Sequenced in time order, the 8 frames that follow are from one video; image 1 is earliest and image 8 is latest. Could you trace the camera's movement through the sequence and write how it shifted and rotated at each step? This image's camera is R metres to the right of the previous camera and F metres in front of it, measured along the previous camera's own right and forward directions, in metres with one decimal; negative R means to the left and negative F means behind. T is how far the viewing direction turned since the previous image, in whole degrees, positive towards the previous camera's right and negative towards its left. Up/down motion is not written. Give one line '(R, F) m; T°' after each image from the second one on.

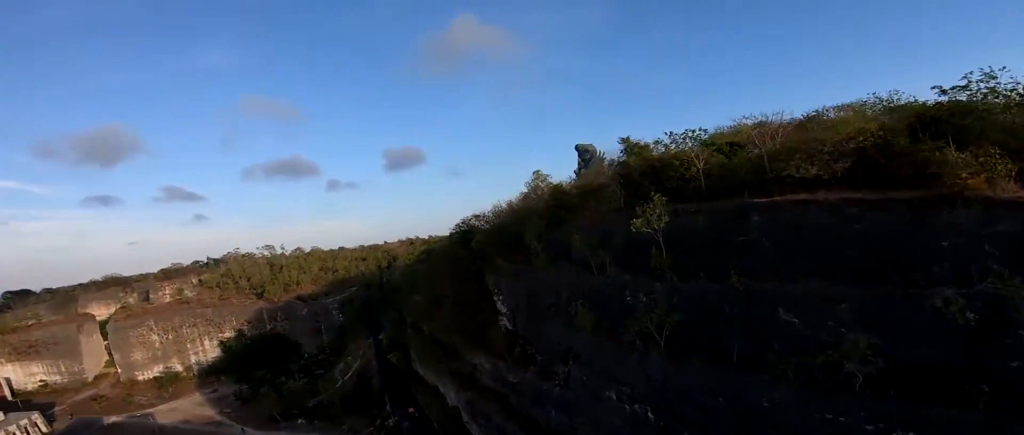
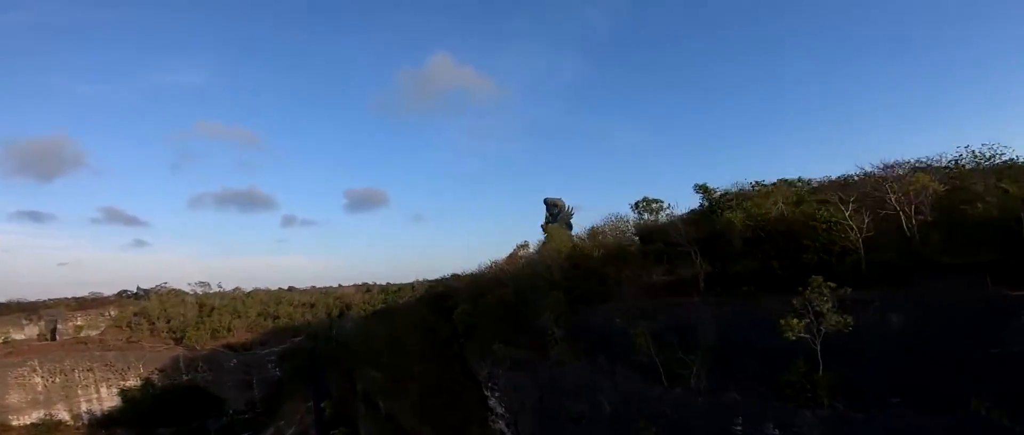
(-1.2, +4.6) m; +4°
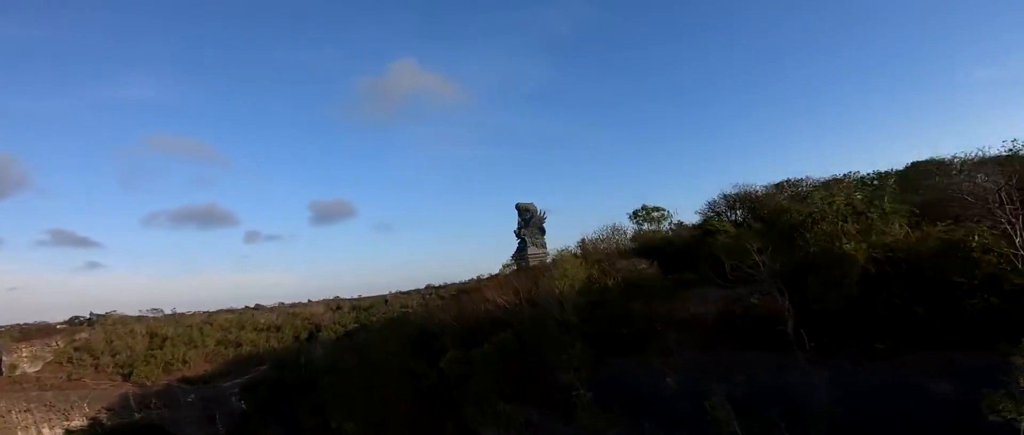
(-0.6, +2.4) m; +3°
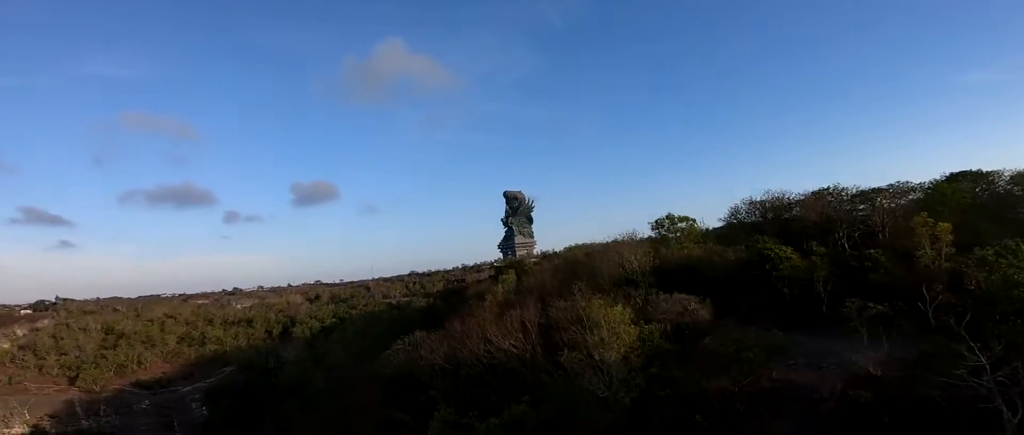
(-0.5, +3.2) m; +2°
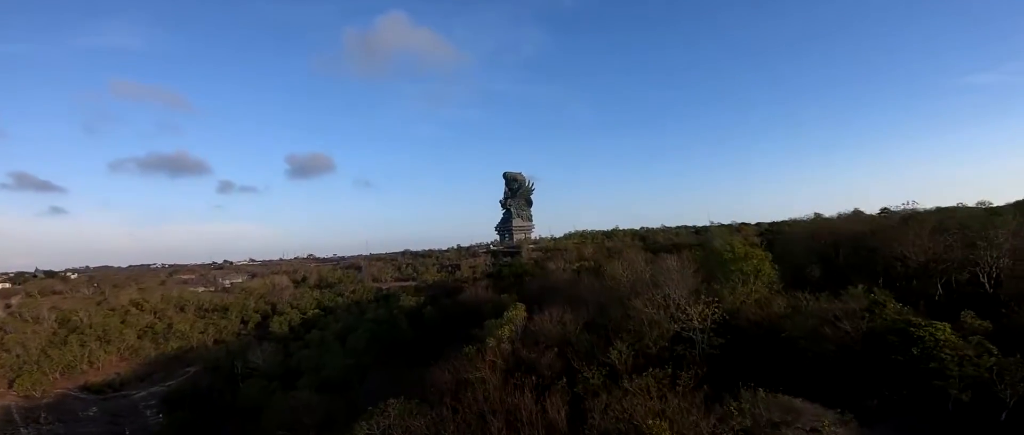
(-0.3, +4.2) m; 0°
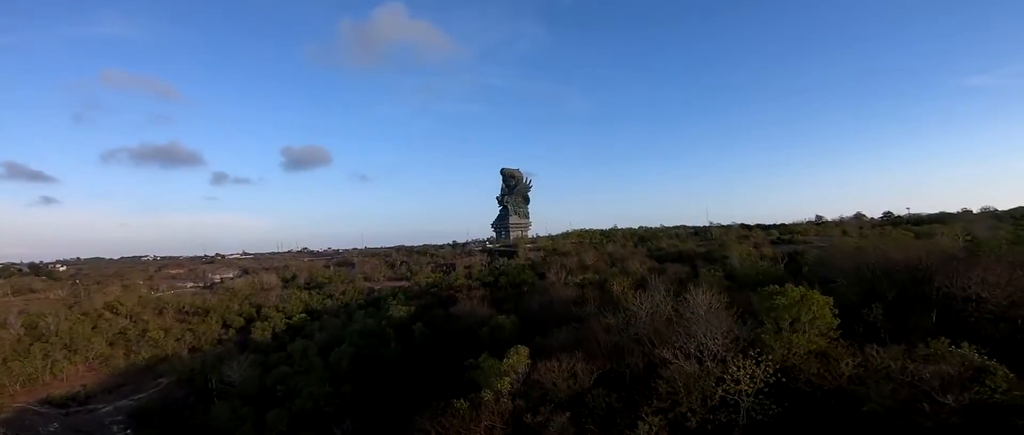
(-0.1, +2.2) m; 0°
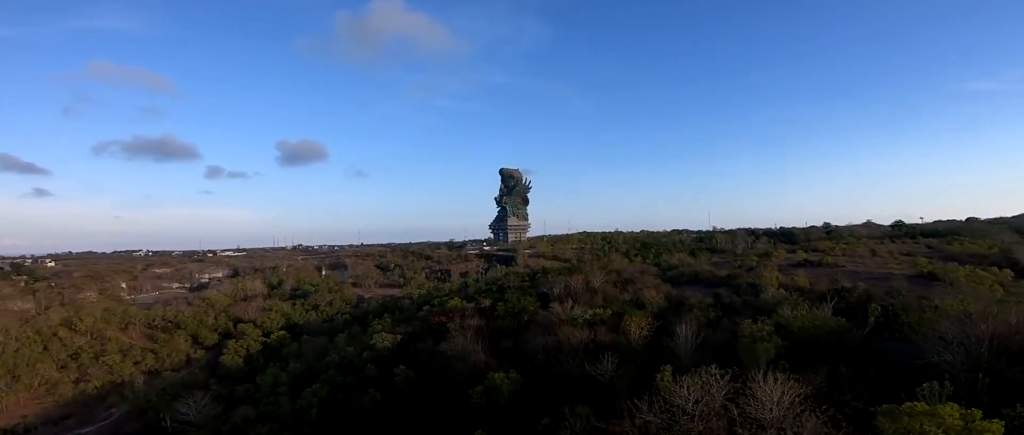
(-0.1, +3.6) m; 0°
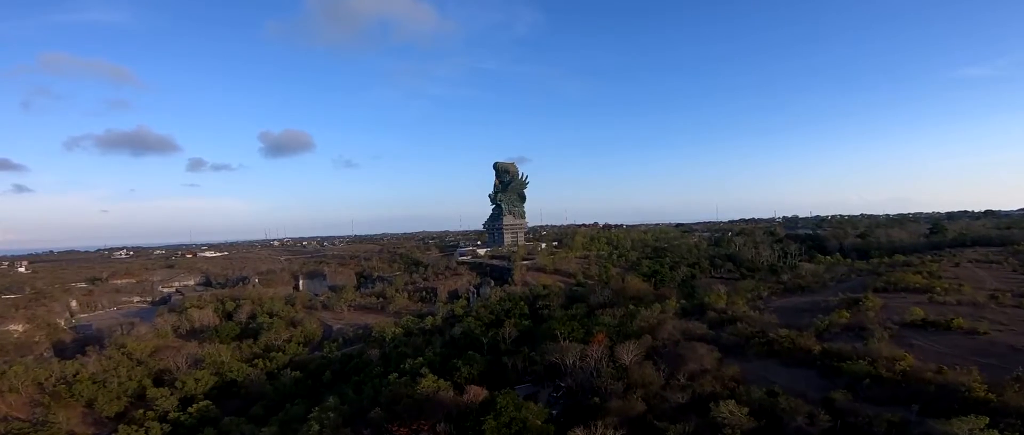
(+0.1, +9.8) m; 0°
